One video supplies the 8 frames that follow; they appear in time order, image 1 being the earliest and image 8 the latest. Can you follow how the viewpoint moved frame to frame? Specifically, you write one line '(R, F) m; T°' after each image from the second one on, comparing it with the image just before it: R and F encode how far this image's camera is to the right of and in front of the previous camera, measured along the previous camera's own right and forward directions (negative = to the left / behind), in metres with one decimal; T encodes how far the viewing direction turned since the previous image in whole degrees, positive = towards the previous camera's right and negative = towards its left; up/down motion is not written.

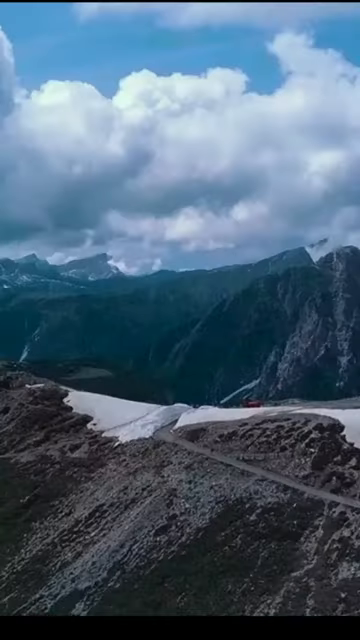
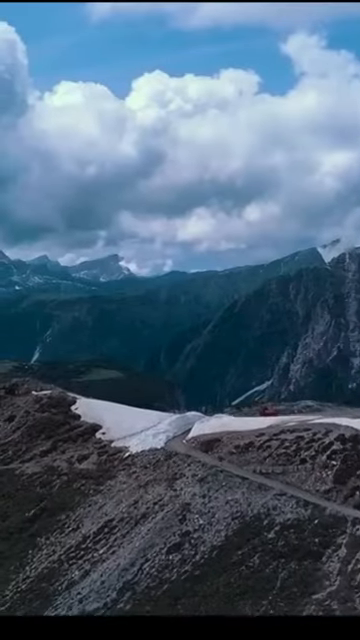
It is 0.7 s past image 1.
(0.0, +0.6) m; -1°
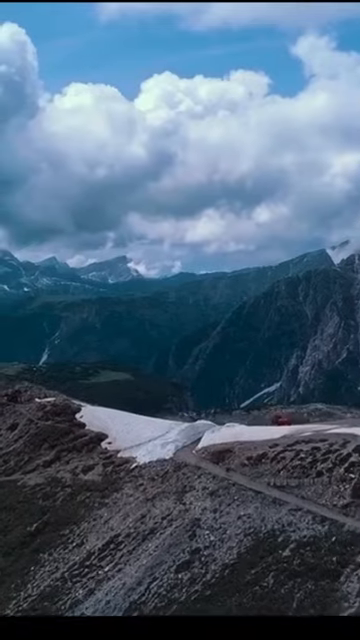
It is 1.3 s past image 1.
(0.0, +0.5) m; -1°
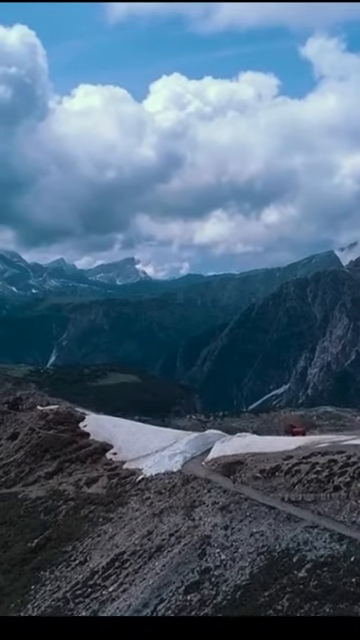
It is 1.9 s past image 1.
(0.0, +0.6) m; 0°
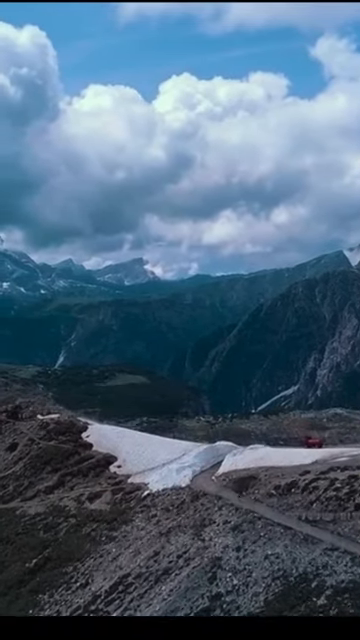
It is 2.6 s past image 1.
(0.0, +0.7) m; -1°
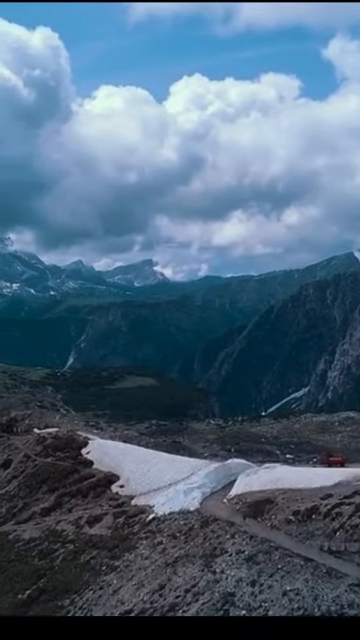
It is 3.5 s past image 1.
(0.0, +0.9) m; -1°
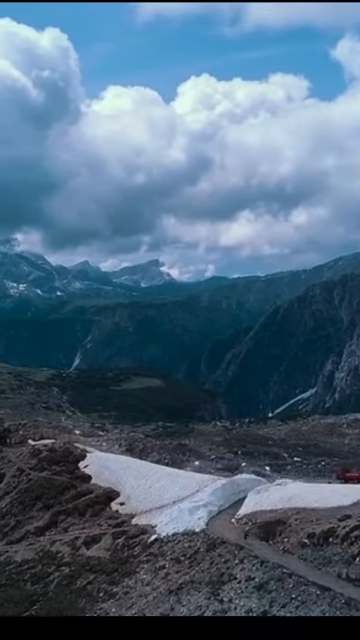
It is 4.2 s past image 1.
(0.0, +0.7) m; 0°
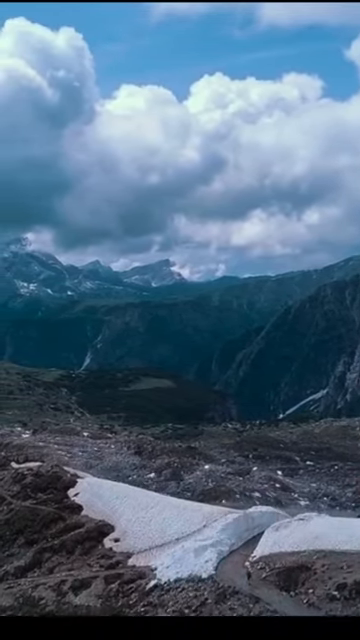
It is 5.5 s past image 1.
(0.0, +1.3) m; -1°
